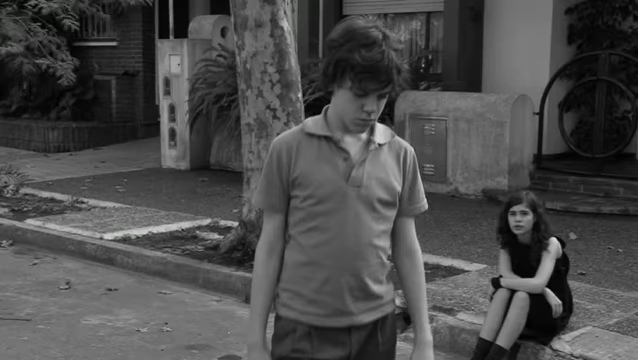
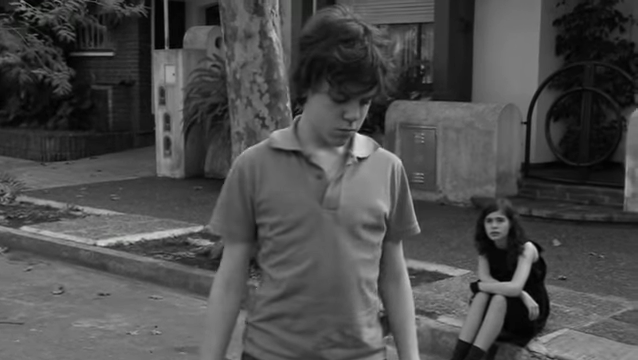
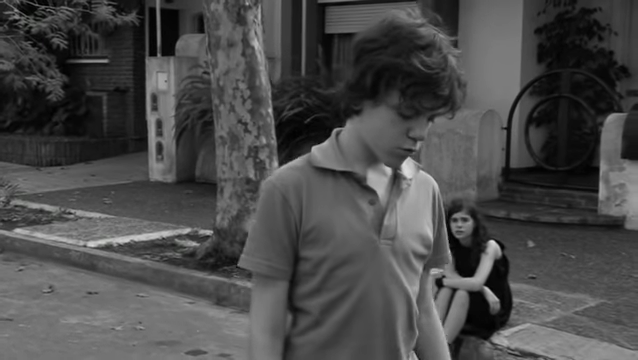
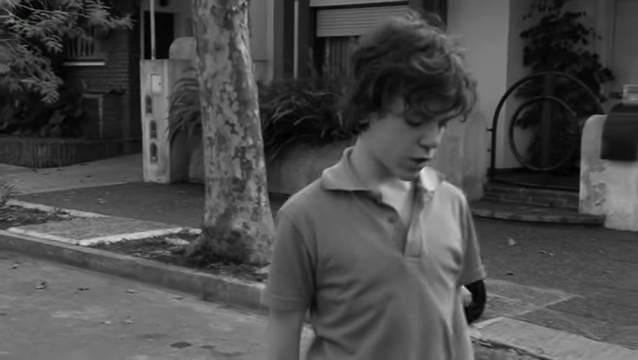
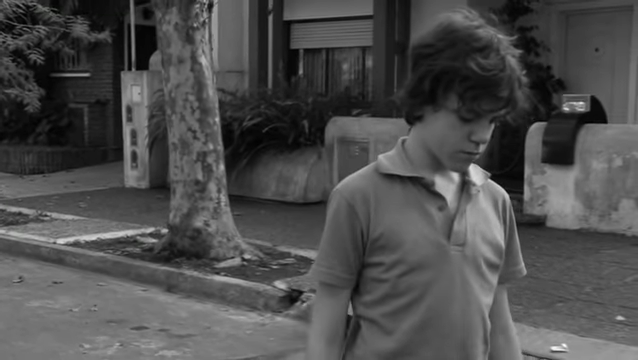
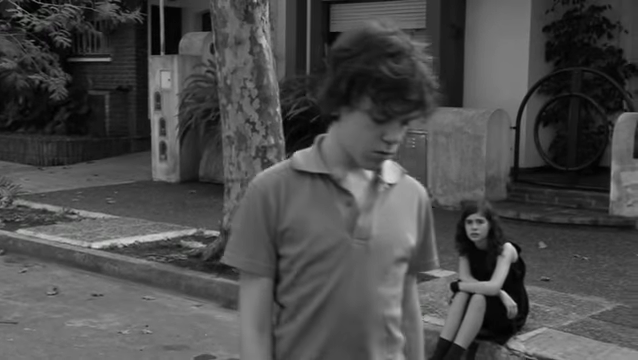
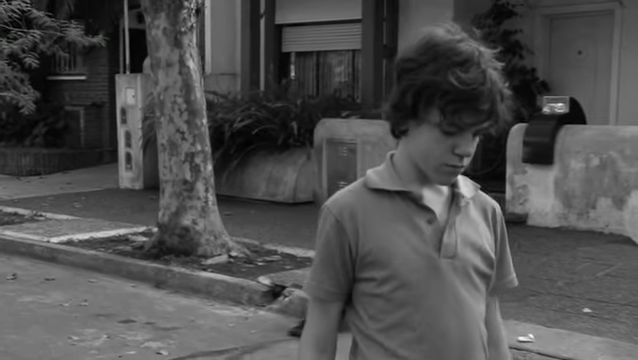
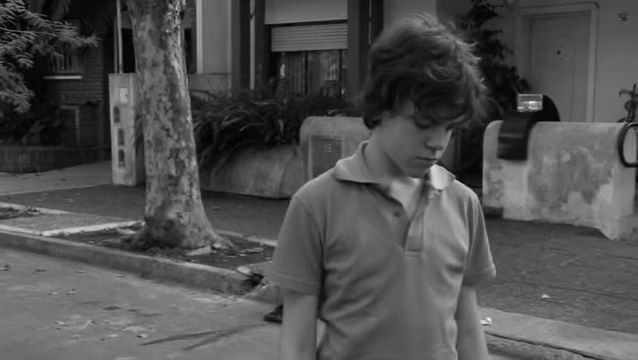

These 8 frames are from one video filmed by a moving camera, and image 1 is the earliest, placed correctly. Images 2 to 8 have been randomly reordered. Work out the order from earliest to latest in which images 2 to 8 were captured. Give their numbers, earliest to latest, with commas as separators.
2, 6, 3, 4, 5, 7, 8
